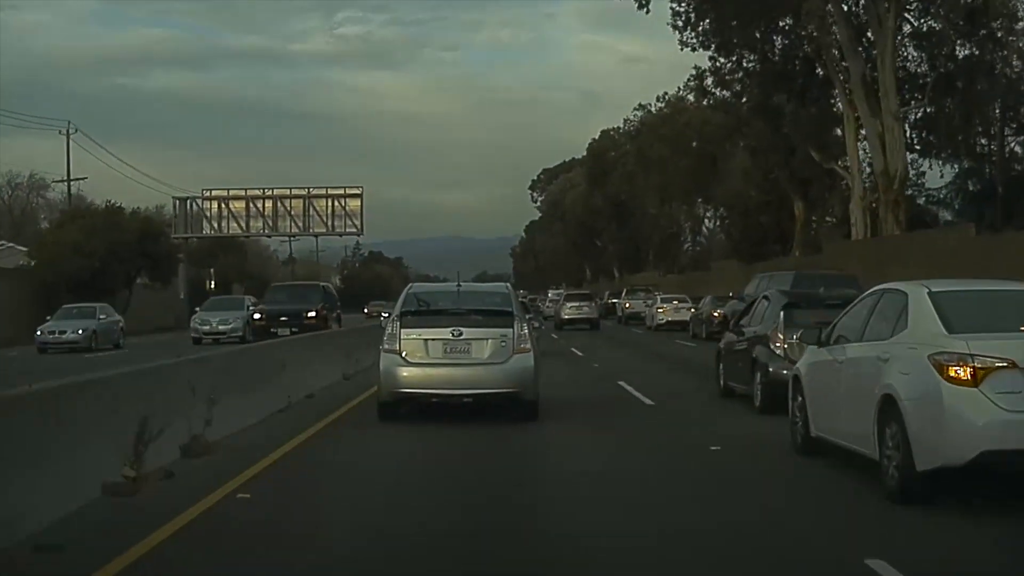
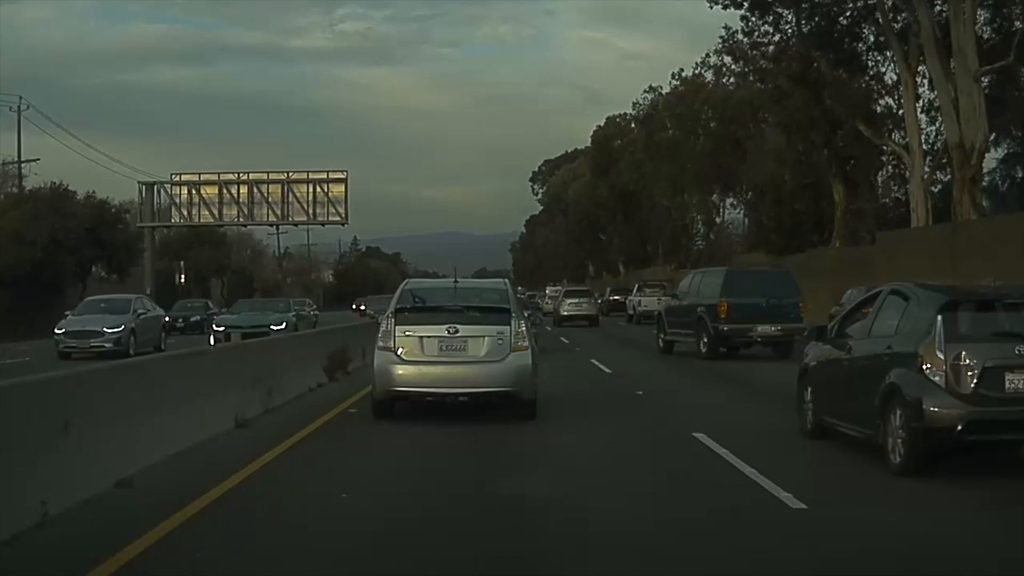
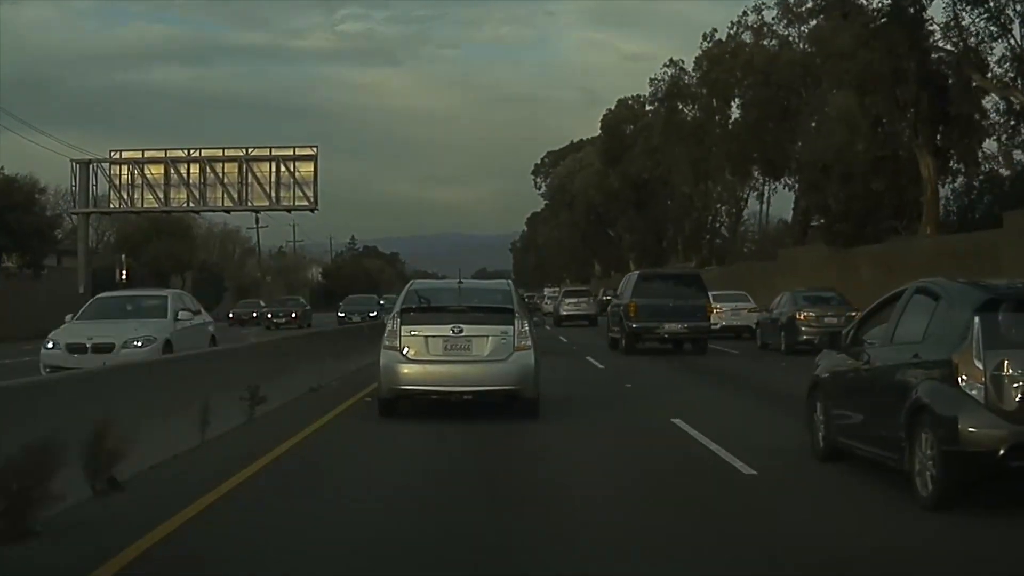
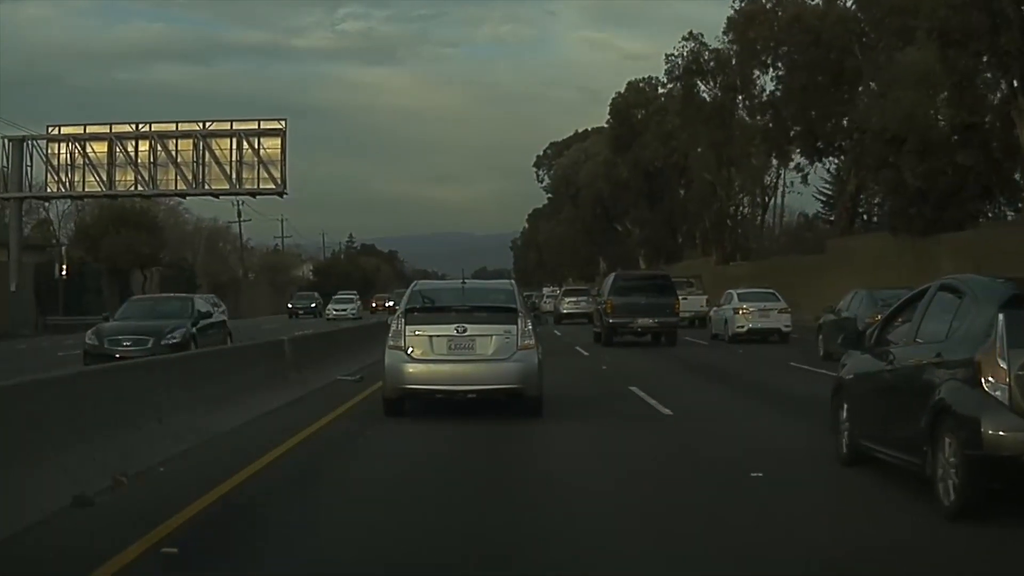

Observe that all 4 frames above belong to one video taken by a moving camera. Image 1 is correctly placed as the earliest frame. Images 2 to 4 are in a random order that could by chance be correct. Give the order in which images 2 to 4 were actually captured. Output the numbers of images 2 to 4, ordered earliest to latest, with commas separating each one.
2, 3, 4
